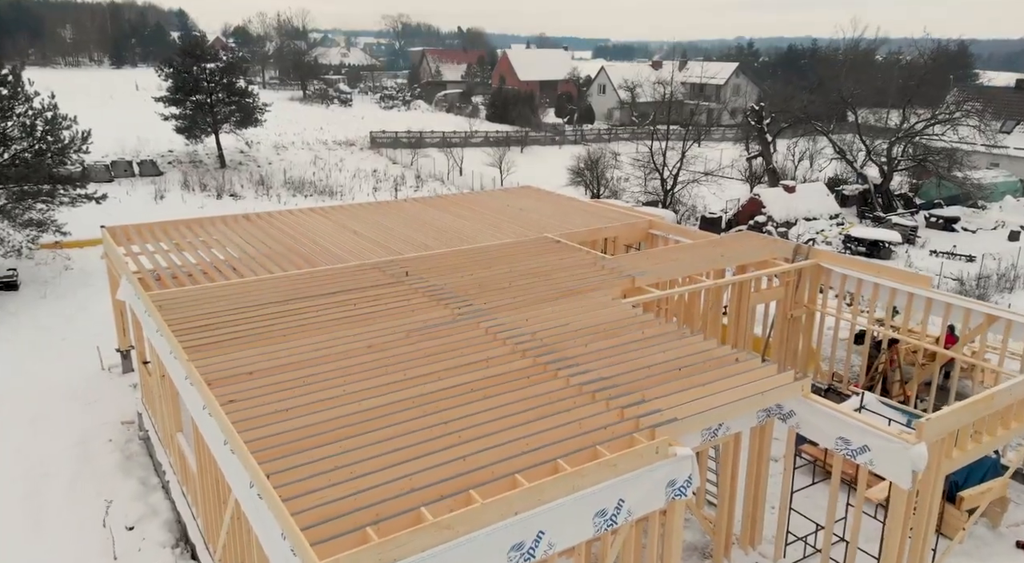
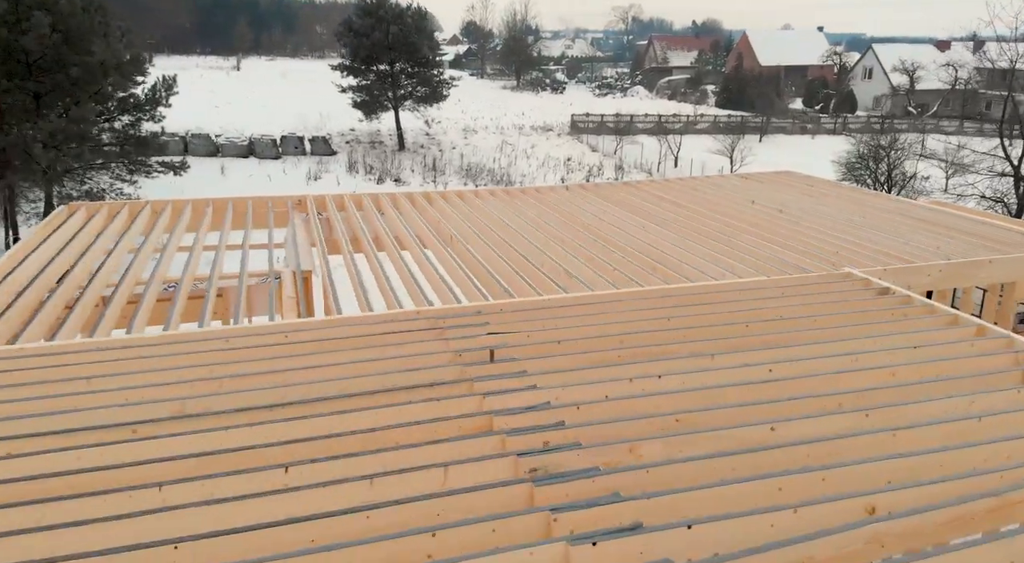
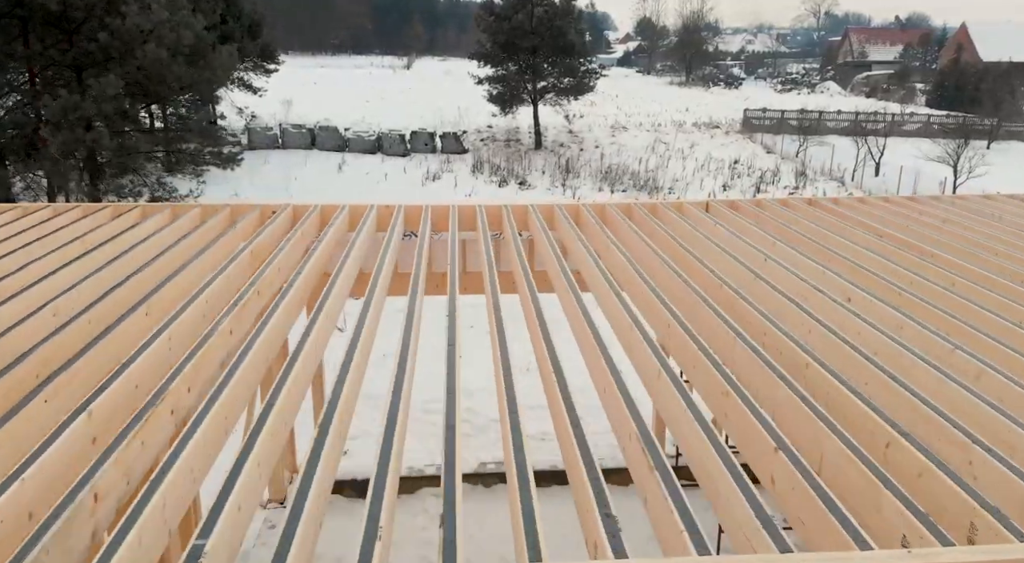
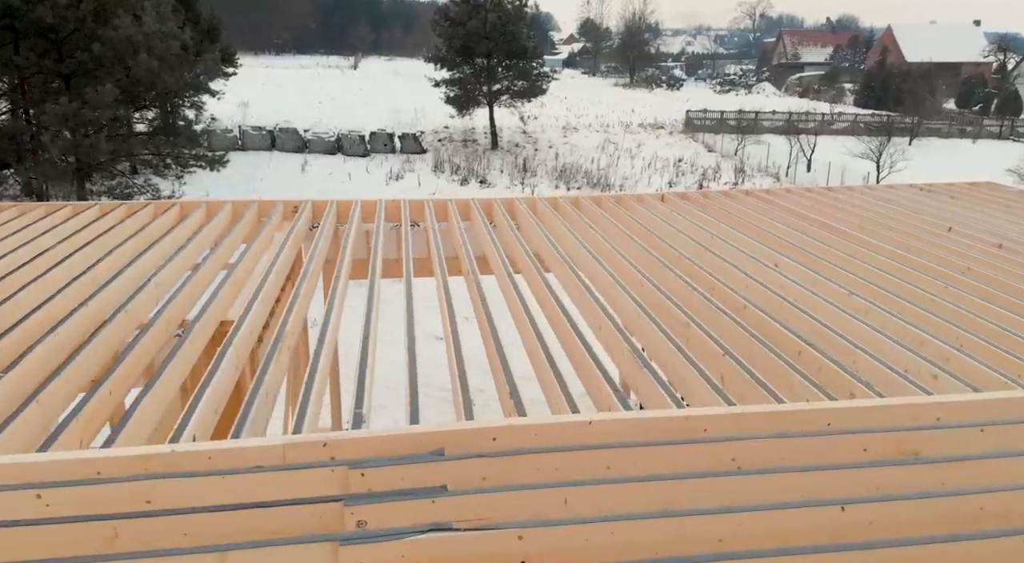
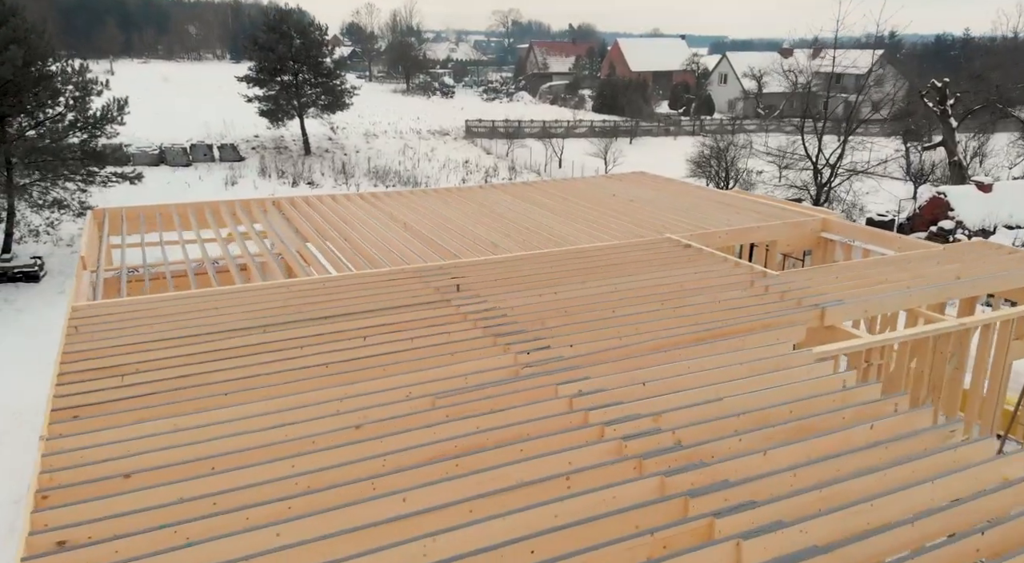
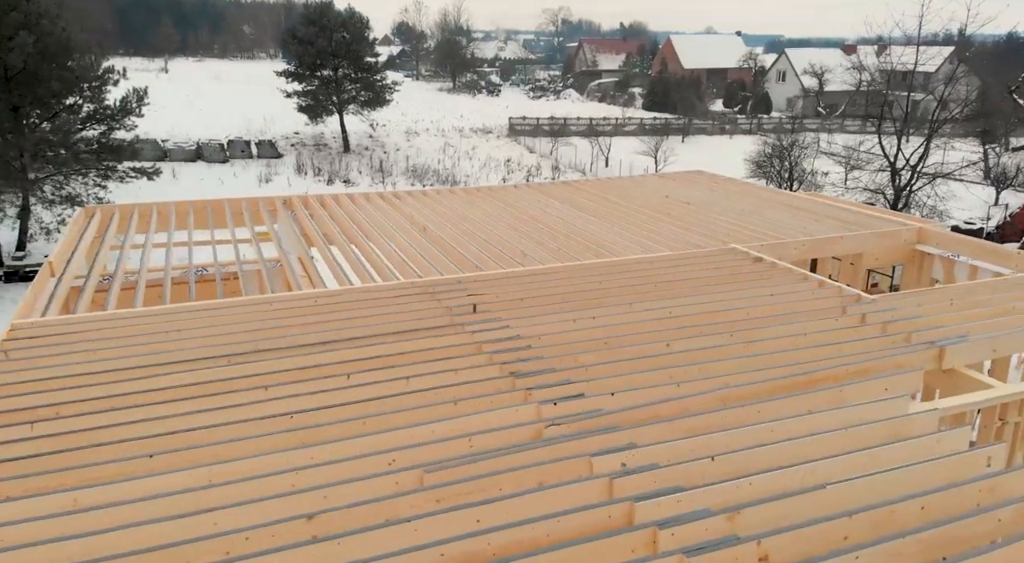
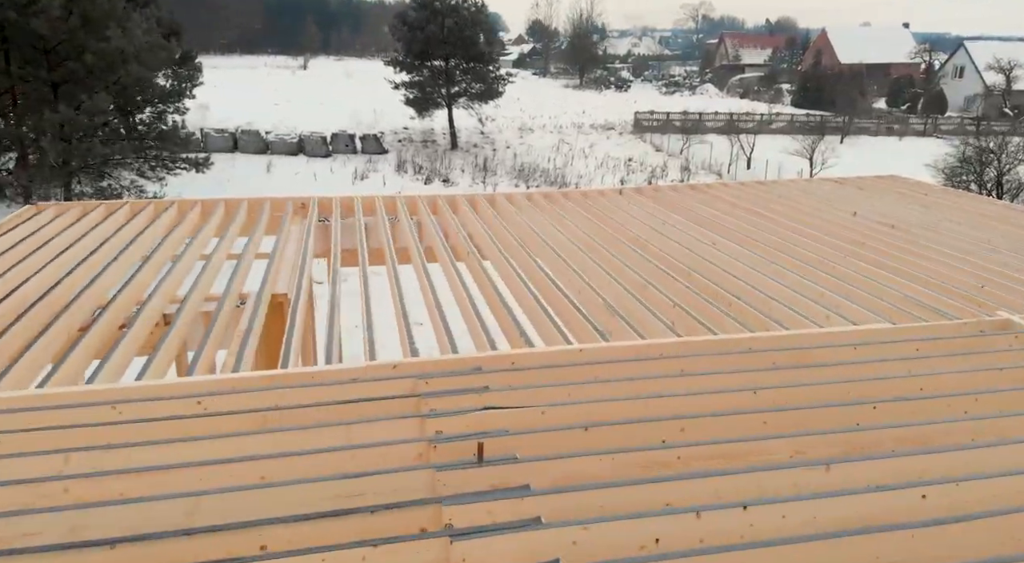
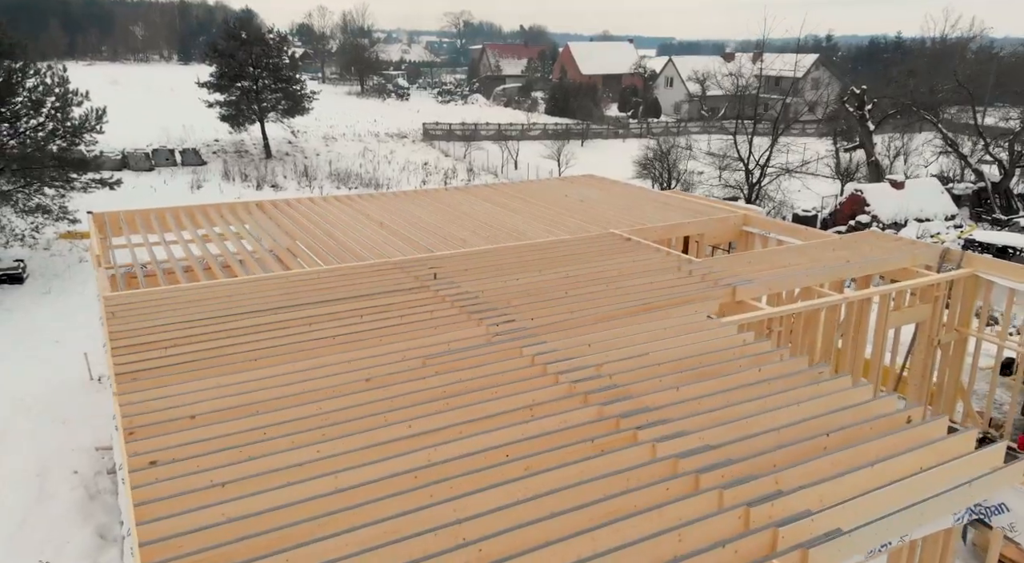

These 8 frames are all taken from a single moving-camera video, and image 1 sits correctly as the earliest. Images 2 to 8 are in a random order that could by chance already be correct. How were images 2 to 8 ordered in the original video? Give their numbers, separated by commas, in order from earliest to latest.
8, 5, 6, 2, 7, 4, 3
